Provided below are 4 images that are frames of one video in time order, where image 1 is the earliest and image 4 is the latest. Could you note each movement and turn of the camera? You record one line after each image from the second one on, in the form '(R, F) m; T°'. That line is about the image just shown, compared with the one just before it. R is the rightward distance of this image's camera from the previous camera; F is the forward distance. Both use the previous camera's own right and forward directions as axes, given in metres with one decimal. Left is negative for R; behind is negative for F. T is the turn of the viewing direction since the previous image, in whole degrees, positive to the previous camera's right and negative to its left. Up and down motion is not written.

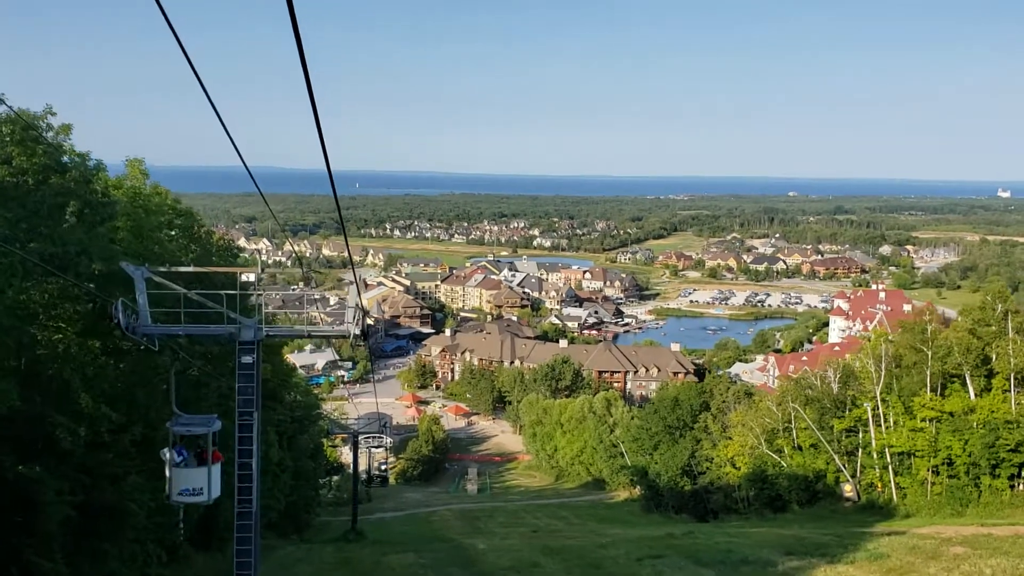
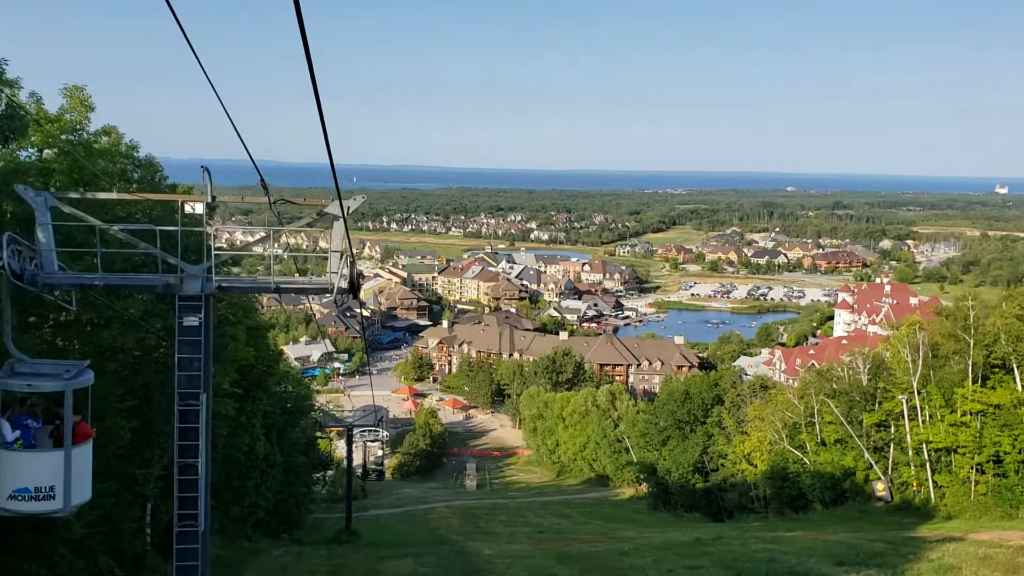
(-0.2, +1.3) m; 0°
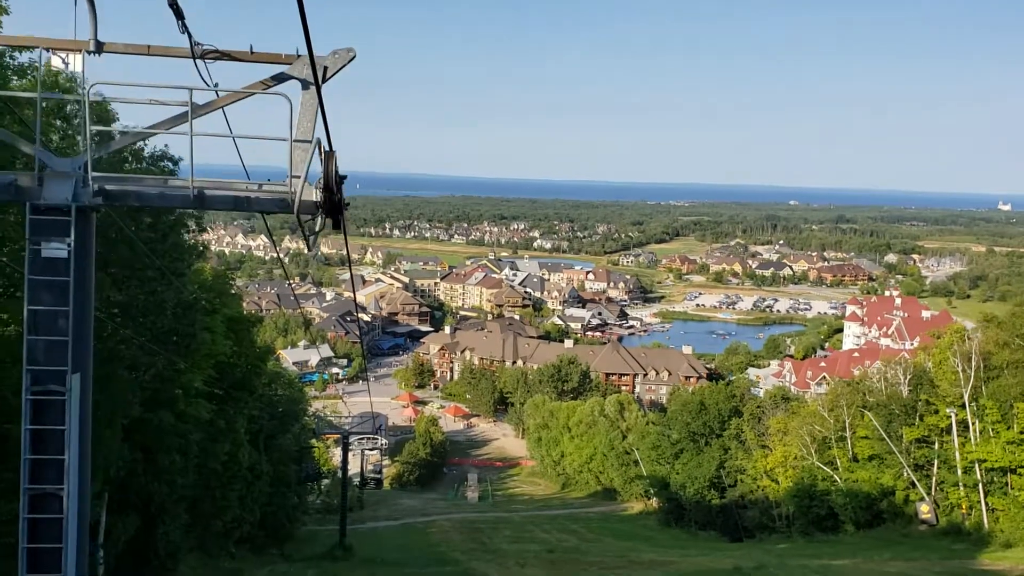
(-0.2, +1.4) m; 0°
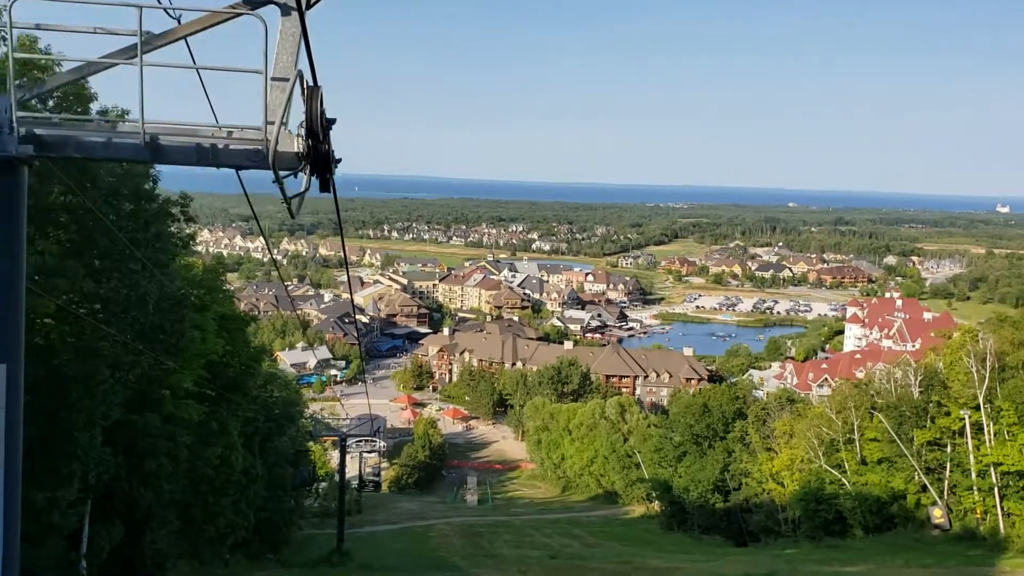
(-0.1, +0.4) m; 0°
